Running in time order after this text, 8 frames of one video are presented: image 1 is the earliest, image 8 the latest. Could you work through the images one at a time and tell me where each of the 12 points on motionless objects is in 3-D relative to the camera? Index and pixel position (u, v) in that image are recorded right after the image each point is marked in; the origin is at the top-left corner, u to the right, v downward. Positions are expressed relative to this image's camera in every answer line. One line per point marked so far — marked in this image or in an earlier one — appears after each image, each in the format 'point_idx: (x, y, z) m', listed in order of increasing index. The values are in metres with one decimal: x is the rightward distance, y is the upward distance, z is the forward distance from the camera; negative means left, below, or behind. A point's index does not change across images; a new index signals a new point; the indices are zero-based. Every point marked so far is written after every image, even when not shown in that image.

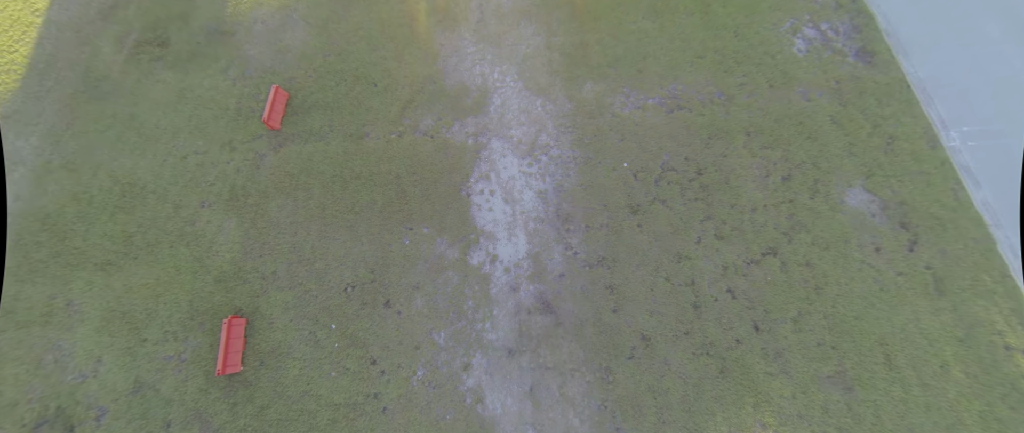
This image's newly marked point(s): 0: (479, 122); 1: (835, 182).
0: (-0.7, +2.1, +9.8) m
1: (+7.0, +0.7, +9.4) m
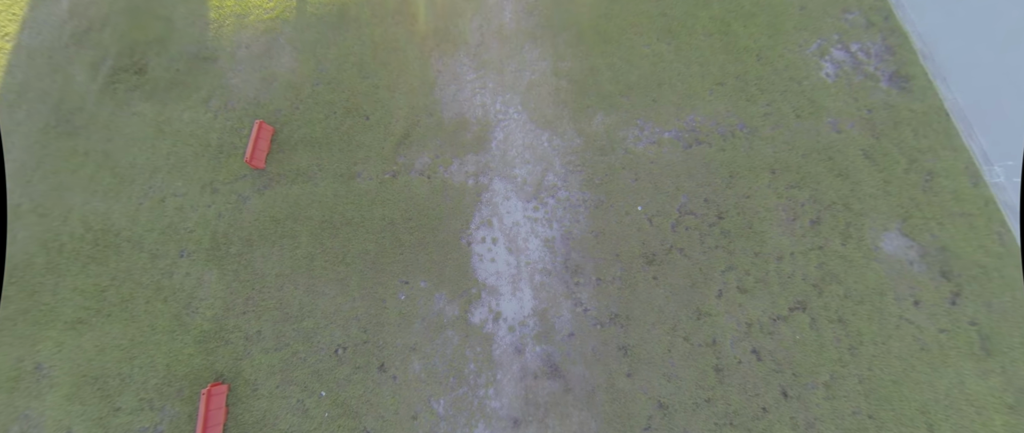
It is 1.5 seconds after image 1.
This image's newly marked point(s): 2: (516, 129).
0: (-0.7, +1.1, +9.0) m
1: (+7.1, -0.2, +8.6) m
2: (+0.1, +1.8, +9.2) m
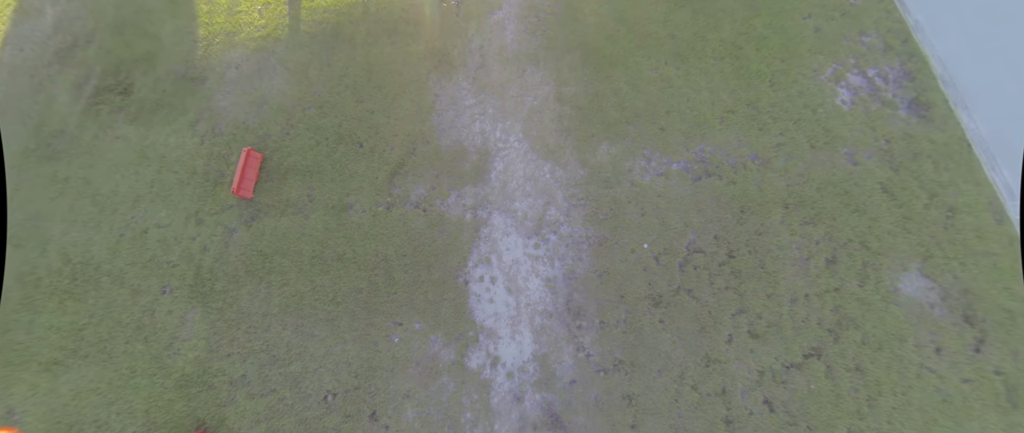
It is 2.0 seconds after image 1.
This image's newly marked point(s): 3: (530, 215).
0: (-0.7, +0.5, +8.6) m
1: (+7.0, -0.9, +8.2) m
2: (+0.1, +1.1, +8.8) m
3: (+0.4, 0.0, +8.4) m
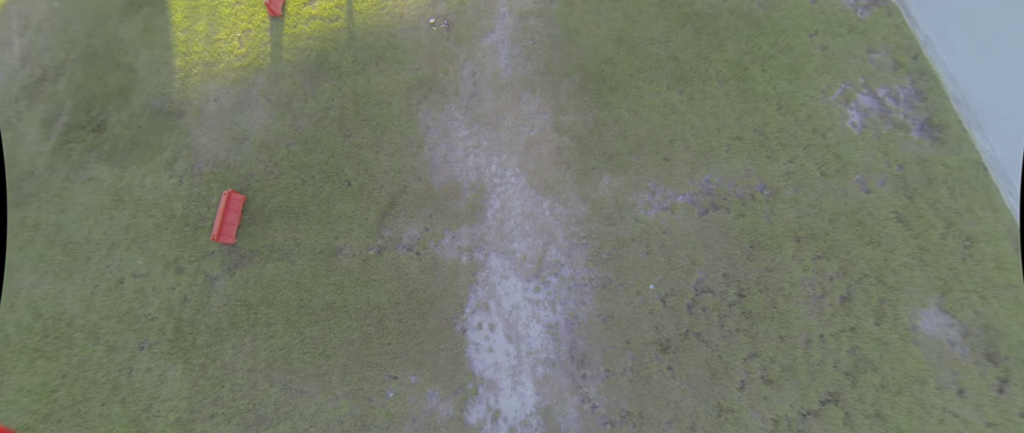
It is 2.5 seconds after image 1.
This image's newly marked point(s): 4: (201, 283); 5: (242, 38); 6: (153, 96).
0: (-0.7, -0.3, +8.1) m
1: (+7.0, -1.5, +7.8) m
2: (0.0, +0.4, +8.3) m
3: (+0.3, -0.7, +8.0) m
4: (-5.7, -1.2, +8.0) m
5: (-6.1, +4.0, +9.9) m
6: (-7.8, +2.6, +9.5) m
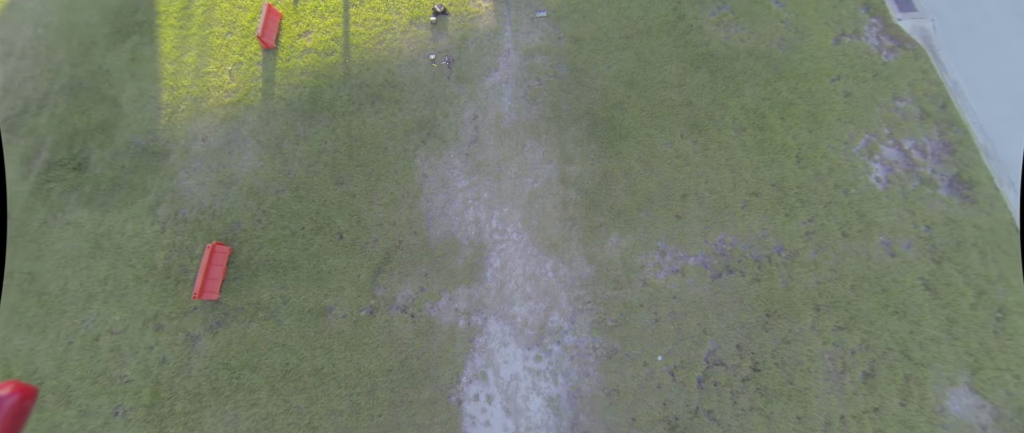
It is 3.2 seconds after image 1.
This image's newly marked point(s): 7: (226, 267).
0: (-0.7, -1.4, +7.6) m
1: (+7.0, -2.7, +7.3) m
2: (+0.1, -0.7, +7.8) m
3: (+0.3, -1.8, +7.5) m
4: (-5.7, -2.2, +7.5) m
5: (-6.0, +3.1, +9.4) m
6: (-7.7, +1.7, +9.0) m
7: (-5.1, -0.9, +7.9) m
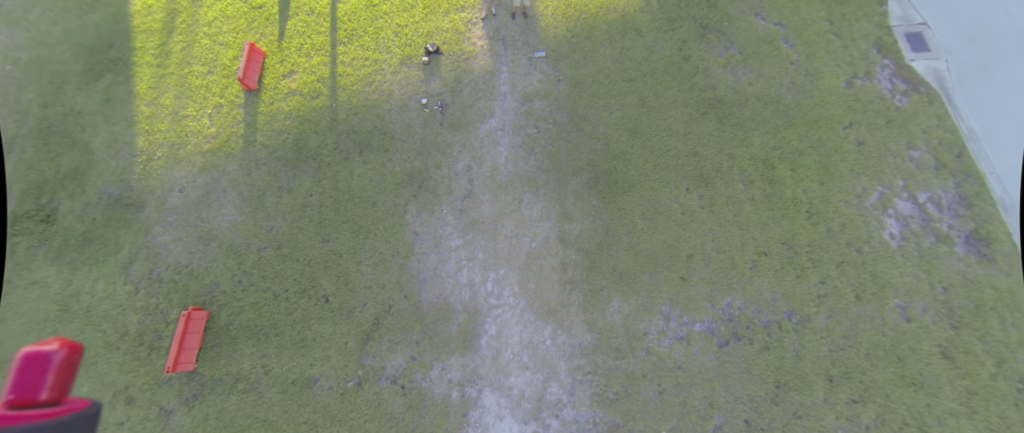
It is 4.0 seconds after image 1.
0: (-0.8, -2.5, +7.2) m
1: (+7.0, -3.8, +6.9) m
2: (0.0, -1.8, +7.4) m
3: (+0.3, -2.9, +7.1) m
4: (-5.8, -3.2, +7.0) m
5: (-6.1, +2.1, +8.8) m
6: (-7.8, +0.7, +8.5) m
7: (-5.2, -2.0, +7.4) m
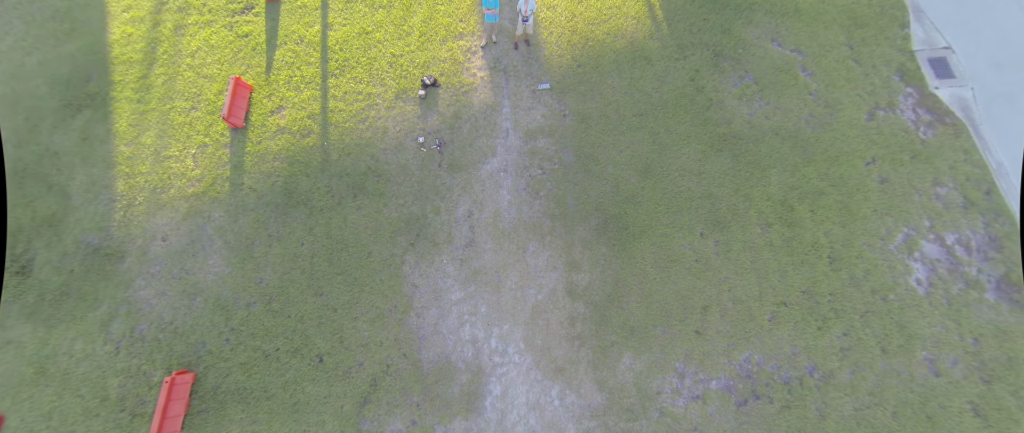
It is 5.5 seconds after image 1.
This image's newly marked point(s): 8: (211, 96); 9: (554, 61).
0: (-0.7, -3.3, +6.8) m
1: (+7.1, -4.7, +6.5) m
2: (+0.1, -2.6, +6.9) m
3: (+0.4, -3.7, +6.6) m
4: (-5.6, -4.2, +6.6) m
5: (-6.0, +1.2, +8.3) m
6: (-7.7, -0.3, +8.0) m
7: (-5.1, -2.9, +6.9) m
8: (-6.0, +2.4, +8.7) m
9: (+0.8, +3.2, +8.9) m
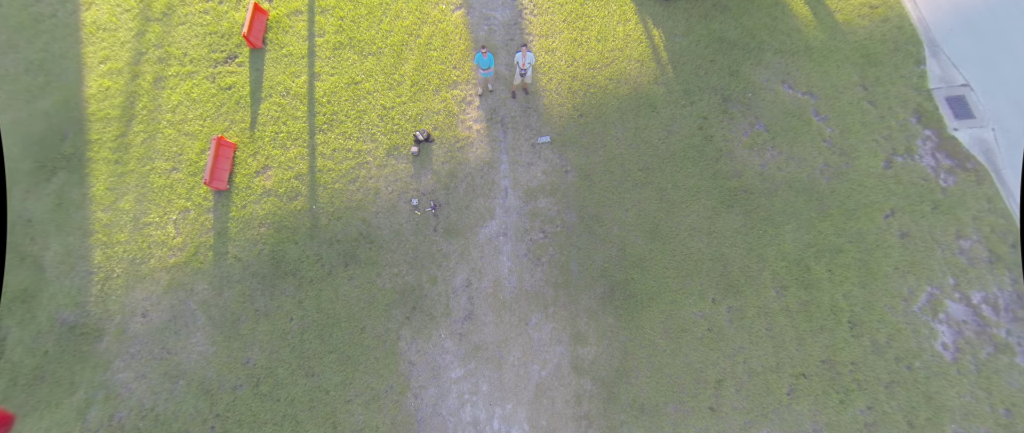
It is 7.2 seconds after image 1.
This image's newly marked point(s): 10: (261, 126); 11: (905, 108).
0: (-0.6, -4.5, +6.3) m
1: (+7.2, -5.7, +6.1) m
2: (+0.1, -3.8, +6.5) m
3: (+0.4, -4.9, +6.2) m
4: (-5.6, -5.4, +6.2) m
5: (-6.0, -0.1, +7.9) m
6: (-7.7, -1.5, +7.5) m
7: (-5.0, -4.1, +6.5) m
8: (-6.1, +1.1, +8.3) m
9: (+0.8, +2.0, +8.4) m
10: (-4.8, +1.7, +8.3) m
11: (+7.7, +2.1, +8.6) m
